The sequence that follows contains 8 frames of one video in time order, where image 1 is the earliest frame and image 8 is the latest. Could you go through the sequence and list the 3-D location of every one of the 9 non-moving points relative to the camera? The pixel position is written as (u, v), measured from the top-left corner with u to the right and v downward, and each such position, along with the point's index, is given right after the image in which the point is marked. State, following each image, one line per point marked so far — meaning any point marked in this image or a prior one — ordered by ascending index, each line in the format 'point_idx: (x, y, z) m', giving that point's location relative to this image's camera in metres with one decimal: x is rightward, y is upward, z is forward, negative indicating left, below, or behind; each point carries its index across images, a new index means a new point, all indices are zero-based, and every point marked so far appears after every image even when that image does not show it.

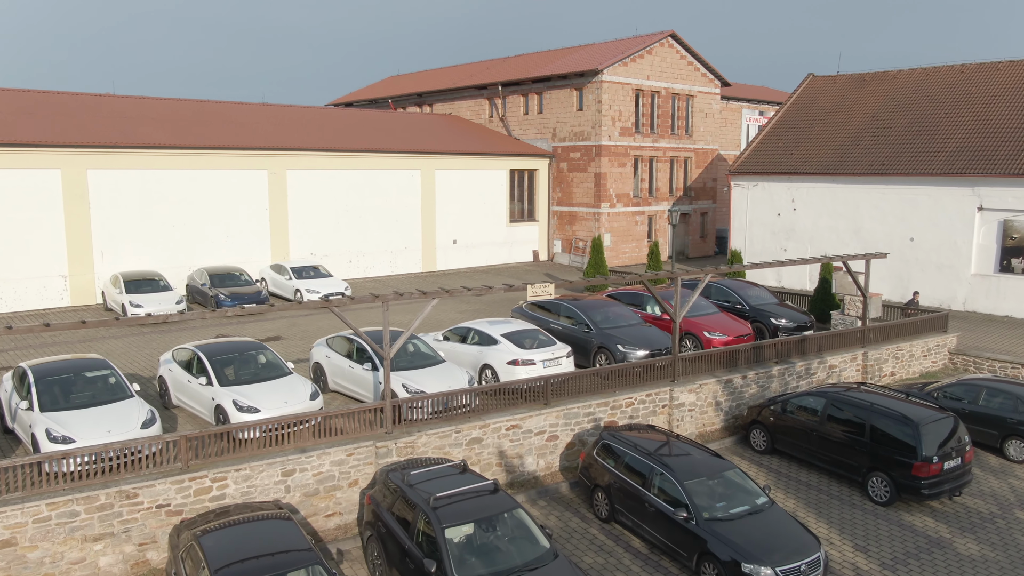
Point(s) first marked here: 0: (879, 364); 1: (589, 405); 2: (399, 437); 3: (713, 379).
0: (+7.8, -1.6, +17.3) m
1: (+1.2, -1.9, +13.2) m
2: (-1.6, -2.1, +11.4) m
3: (+3.7, -1.7, +14.7) m
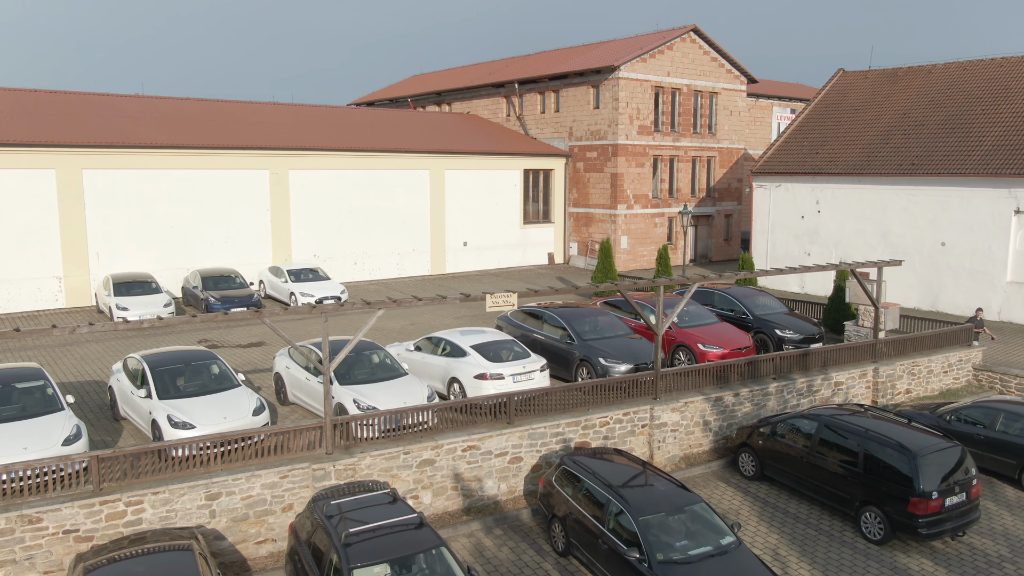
0: (+7.5, -1.8, +15.9) m
1: (+0.7, -2.1, +12.2) m
2: (-2.3, -2.2, +10.6) m
3: (+3.2, -1.8, +13.5) m
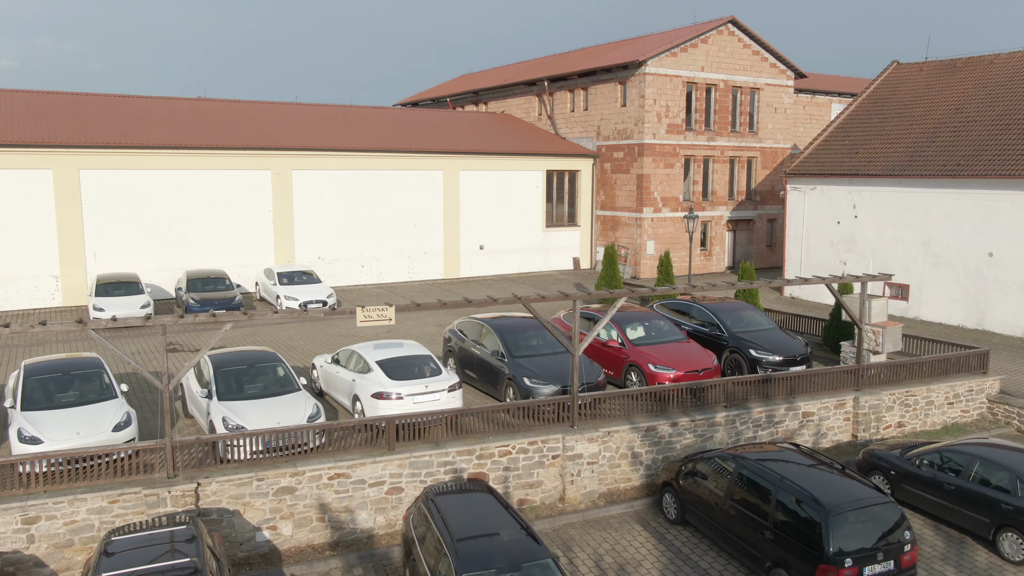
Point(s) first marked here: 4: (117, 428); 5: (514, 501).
0: (+6.3, -2.2, +13.9) m
1: (-0.9, -2.2, +11.0) m
2: (-4.1, -2.4, +9.7) m
3: (+1.7, -2.1, +12.0) m
4: (-5.3, -1.9, +10.9) m
5: (0.0, -3.0, +11.5) m
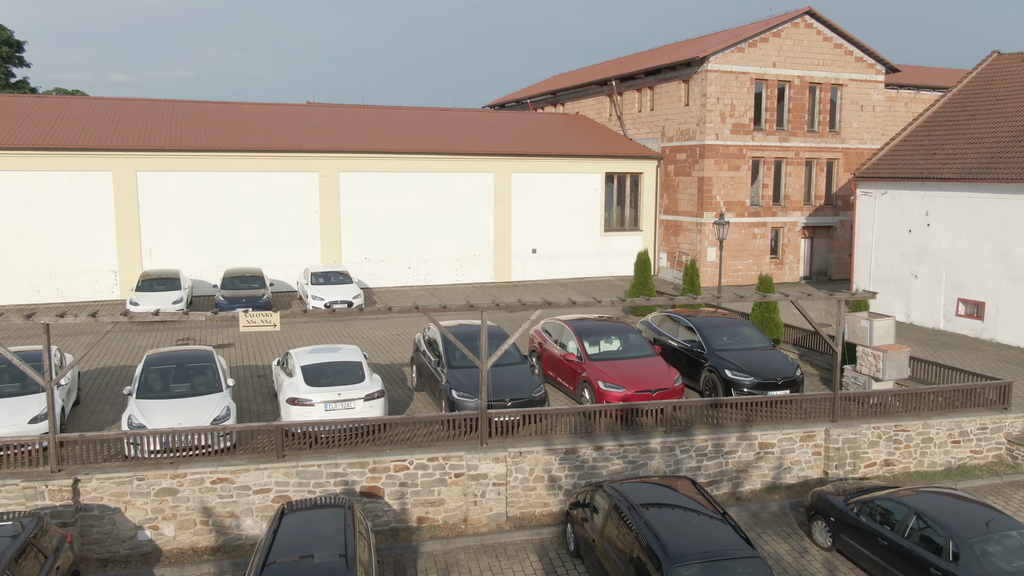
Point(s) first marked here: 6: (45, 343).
0: (+5.2, -2.5, +12.3) m
1: (-2.4, -2.3, +10.7) m
2: (-5.7, -2.4, +10.0) m
3: (+0.4, -2.2, +11.3) m
4: (-6.7, -1.9, +11.4) m
5: (-1.4, -3.1, +11.0) m
6: (-5.8, -0.7, +10.0) m
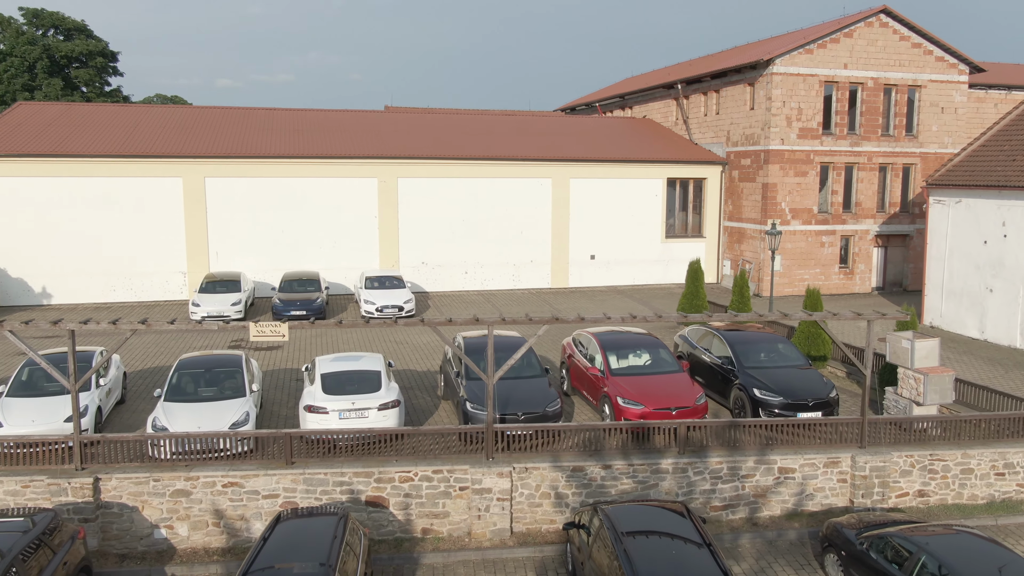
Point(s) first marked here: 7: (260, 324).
0: (+5.4, -2.7, +11.7) m
1: (-2.3, -2.5, +10.9) m
2: (-5.7, -2.5, +10.6) m
3: (+0.5, -2.4, +11.2) m
4: (-6.6, -1.9, +12.0) m
5: (-1.3, -3.3, +11.1) m
6: (-5.8, -0.8, +10.6) m
7: (-3.3, -0.5, +10.7) m
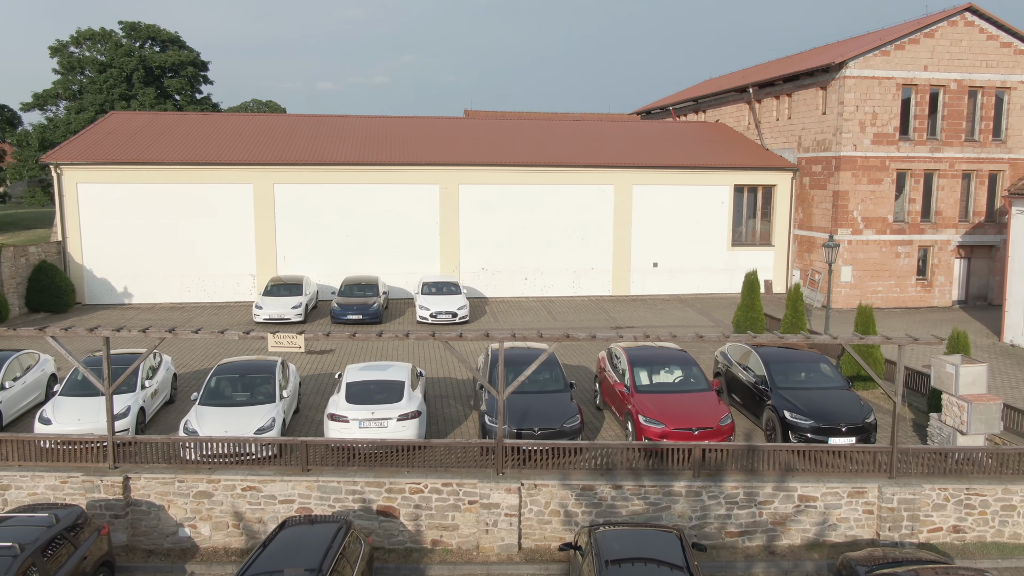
0: (+5.5, -3.1, +11.1) m
1: (-2.2, -2.7, +11.2) m
2: (-5.6, -2.6, +11.2) m
3: (+0.6, -2.7, +11.1) m
4: (-6.3, -2.1, +12.8) m
5: (-1.2, -3.5, +11.3) m
6: (-5.7, -0.9, +11.2) m
7: (-3.2, -0.6, +11.1) m
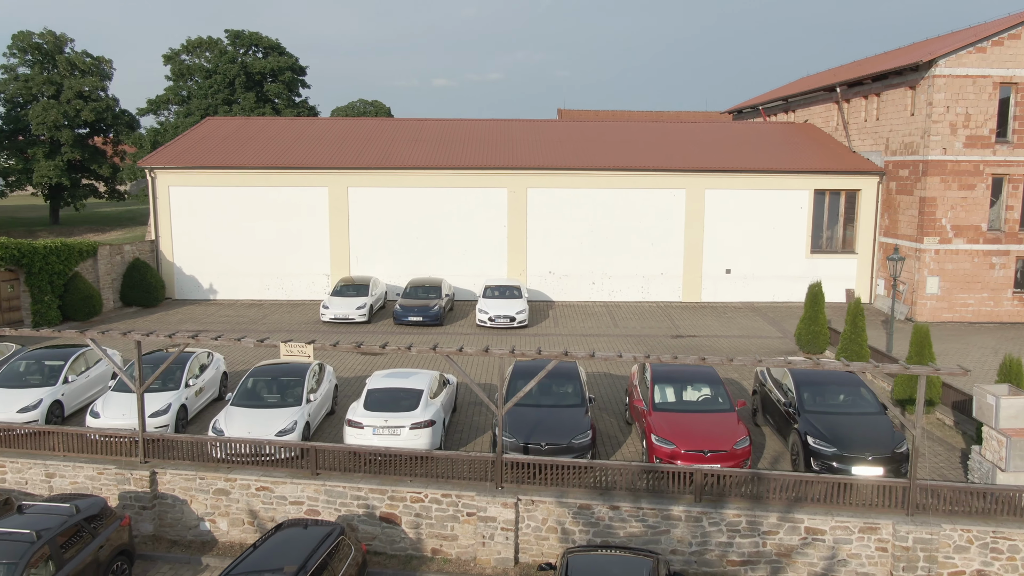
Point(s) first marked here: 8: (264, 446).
0: (+5.4, -3.4, +10.4) m
1: (-2.2, -2.8, +11.5) m
2: (-5.6, -2.7, +12.0) m
3: (+0.6, -2.9, +11.1) m
4: (-6.0, -2.1, +13.7) m
5: (-1.2, -3.7, +11.5) m
6: (-5.6, -1.0, +12.1) m
7: (-3.2, -0.8, +11.6) m
8: (-3.7, -2.4, +12.0) m
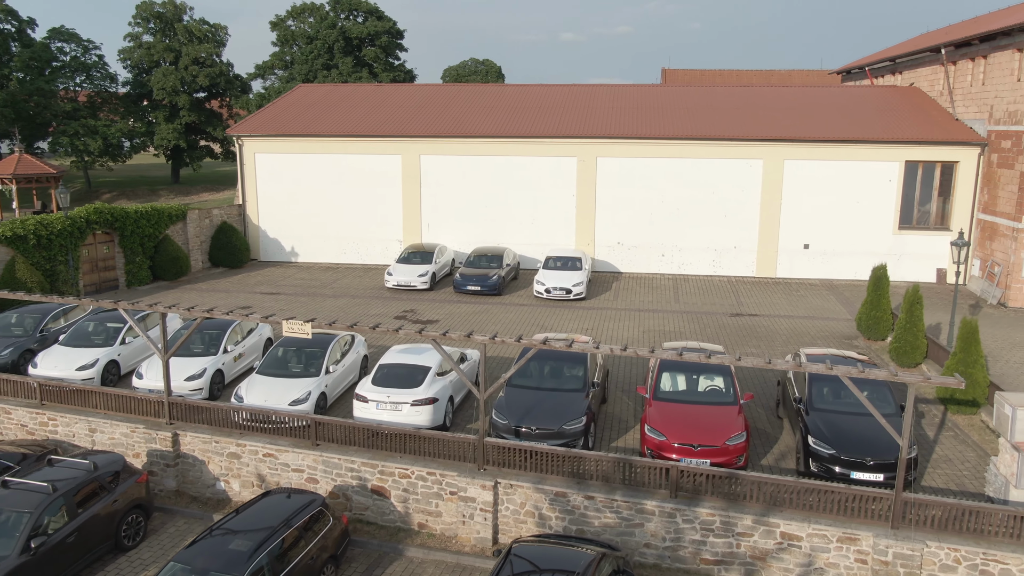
0: (+4.9, -3.4, +9.9) m
1: (-2.4, -2.6, +12.1) m
2: (-5.7, -2.3, +13.1) m
3: (+0.3, -2.7, +11.3) m
4: (-5.9, -1.6, +14.8) m
5: (-1.5, -3.5, +12.0) m
6: (-5.6, -0.6, +13.1) m
7: (-3.3, -0.5, +12.2) m
8: (-3.8, -2.0, +12.8) m
